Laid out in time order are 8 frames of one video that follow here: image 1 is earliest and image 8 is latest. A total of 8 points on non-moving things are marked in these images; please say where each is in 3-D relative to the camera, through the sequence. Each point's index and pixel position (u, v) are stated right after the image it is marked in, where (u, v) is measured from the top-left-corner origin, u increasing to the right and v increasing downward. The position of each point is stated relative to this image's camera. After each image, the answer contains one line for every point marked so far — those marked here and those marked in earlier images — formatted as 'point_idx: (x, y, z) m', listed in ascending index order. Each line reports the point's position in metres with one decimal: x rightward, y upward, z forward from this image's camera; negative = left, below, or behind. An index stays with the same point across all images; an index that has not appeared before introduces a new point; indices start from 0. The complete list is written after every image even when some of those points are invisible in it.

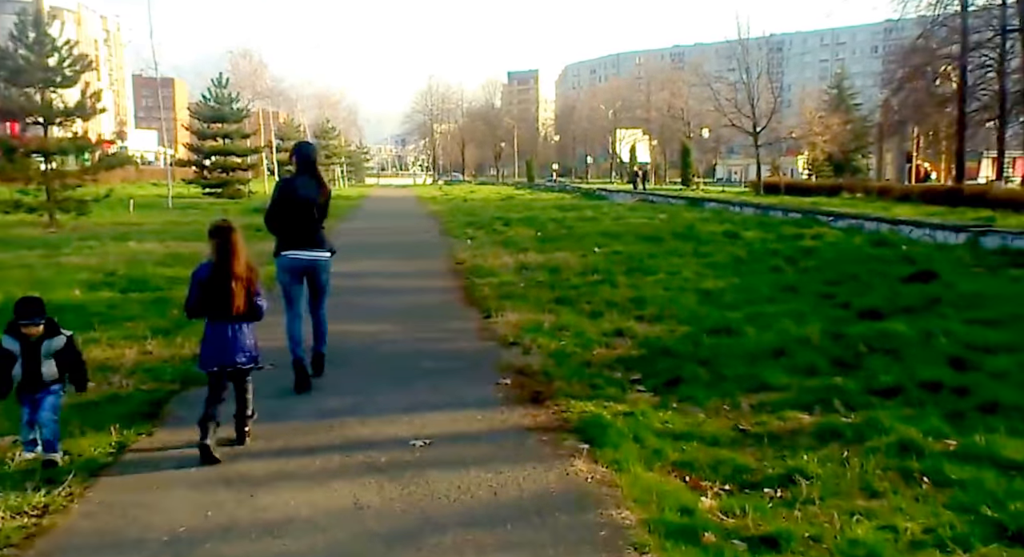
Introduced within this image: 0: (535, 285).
0: (+0.2, -0.1, +11.2) m
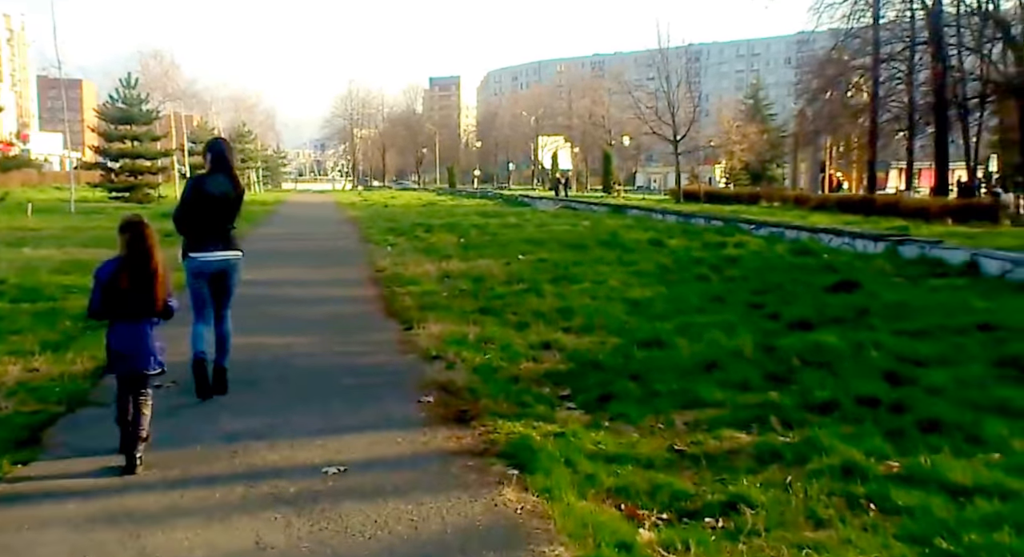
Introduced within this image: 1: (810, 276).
0: (-0.5, -0.2, +10.9) m
1: (+3.2, 0.0, +12.6) m
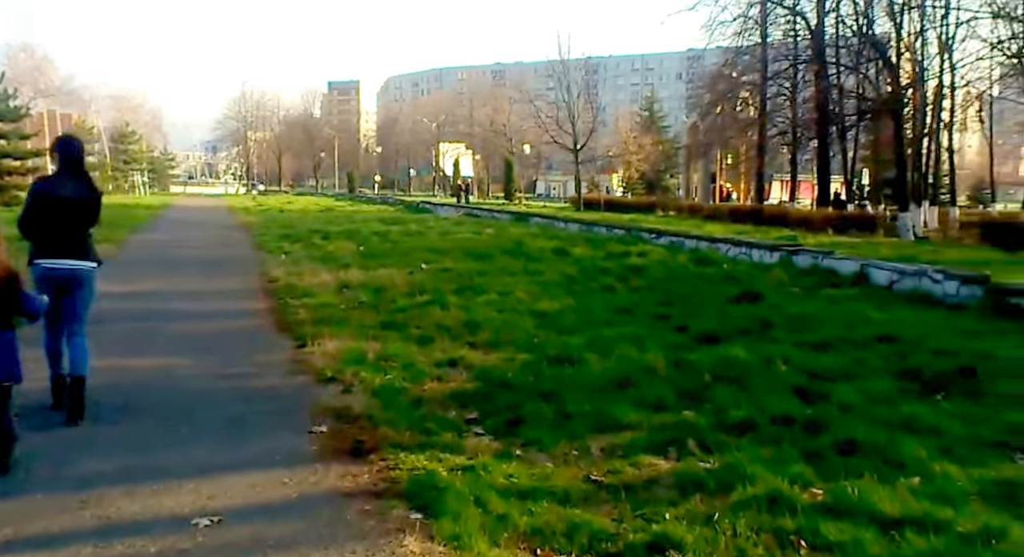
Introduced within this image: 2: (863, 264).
0: (-1.4, -0.3, +10.3) m
1: (+2.2, -0.1, +12.4) m
2: (+4.0, +0.2, +13.4) m
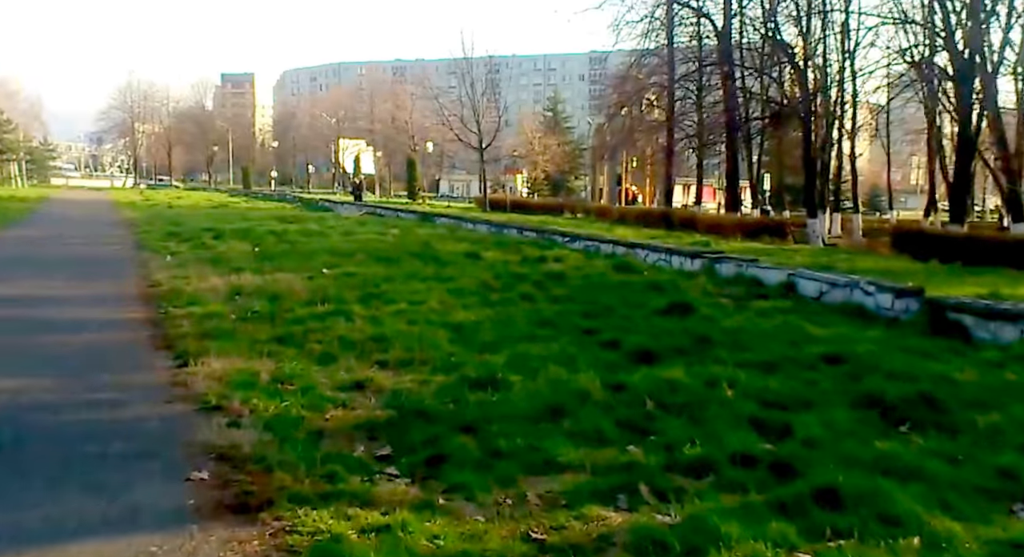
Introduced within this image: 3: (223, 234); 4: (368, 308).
0: (-2.0, -0.3, +9.3) m
1: (+1.3, -0.2, +11.7) m
2: (+3.0, +0.1, +12.9) m
3: (-4.8, +0.7, +19.7) m
4: (-1.2, -0.3, +10.2) m
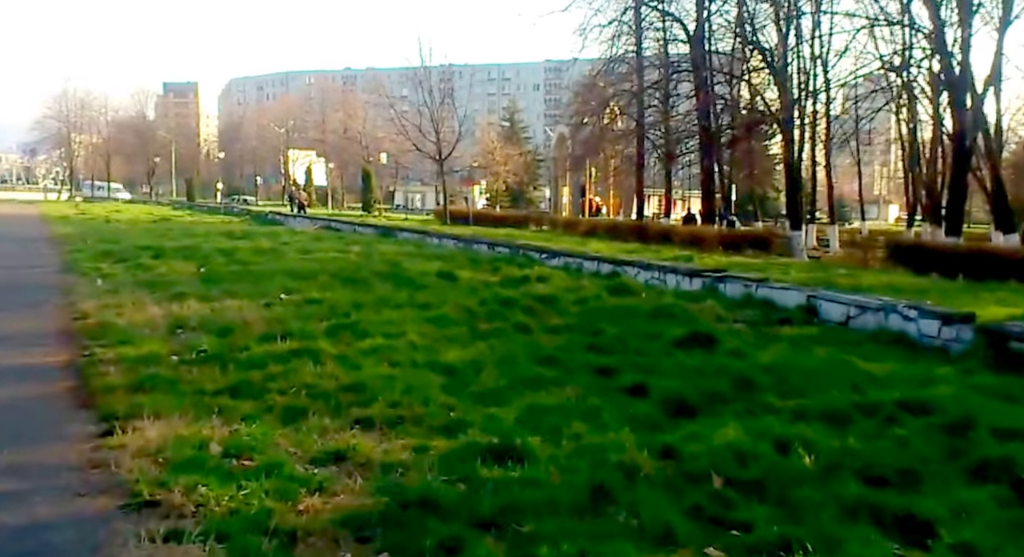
0: (-2.0, -0.5, +7.7) m
1: (+1.2, -0.4, +10.2) m
2: (+2.9, -0.2, +11.5) m
3: (-5.2, +0.4, +18.0) m
4: (-1.3, -0.5, +8.7) m
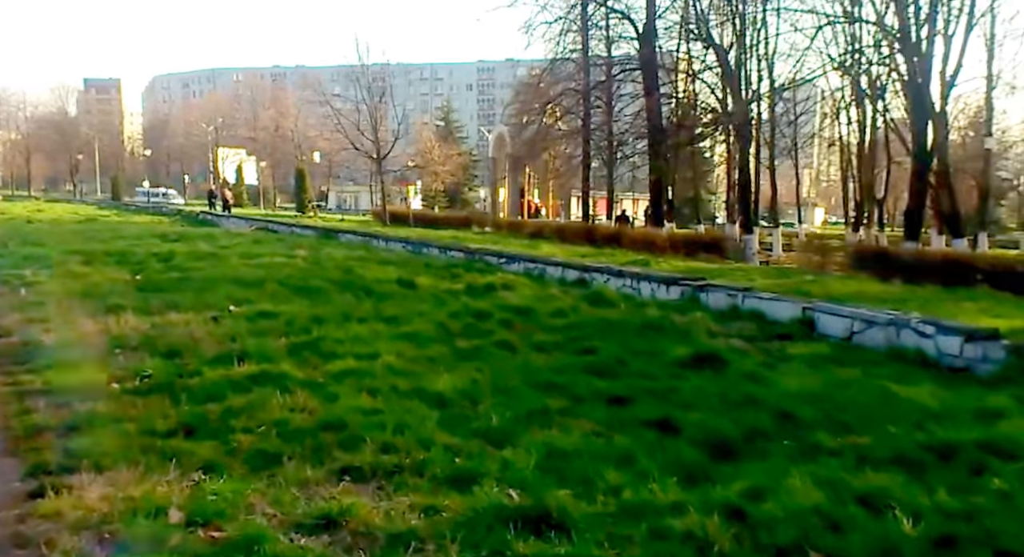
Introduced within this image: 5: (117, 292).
0: (-2.0, -0.6, +6.6) m
1: (+1.0, -0.5, +9.3) m
2: (+2.7, -0.3, +10.6) m
3: (-5.8, +0.3, +16.7) m
4: (-1.3, -0.6, +7.6) m
5: (-4.0, -0.1, +12.1) m
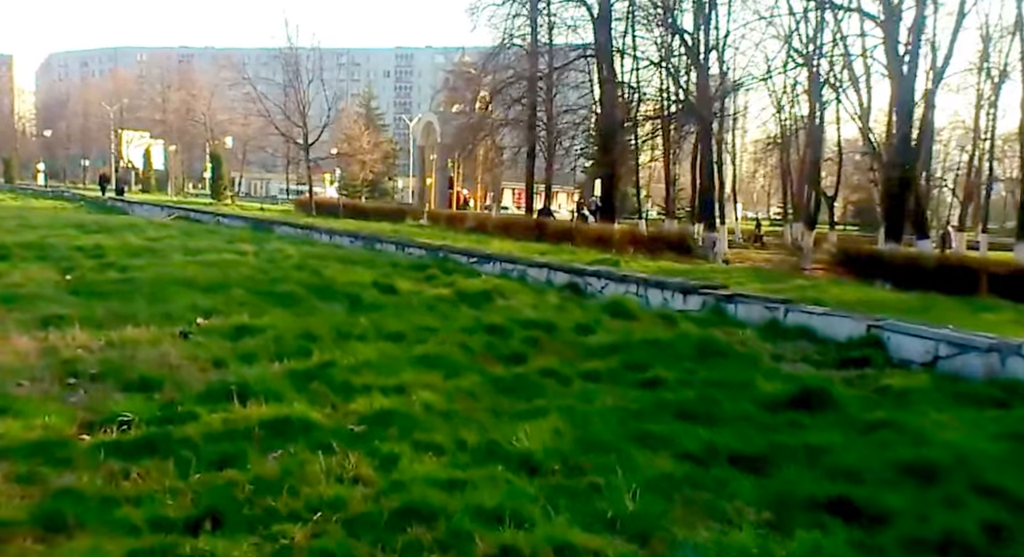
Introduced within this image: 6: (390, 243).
0: (-1.5, -0.7, +4.9) m
1: (+1.3, -0.6, +7.8) m
2: (+2.8, -0.4, +9.3) m
3: (-6.1, +0.3, +14.6) m
4: (-0.9, -0.7, +5.9) m
5: (-3.9, -0.1, +10.2) m
6: (-1.9, +0.6, +18.9) m
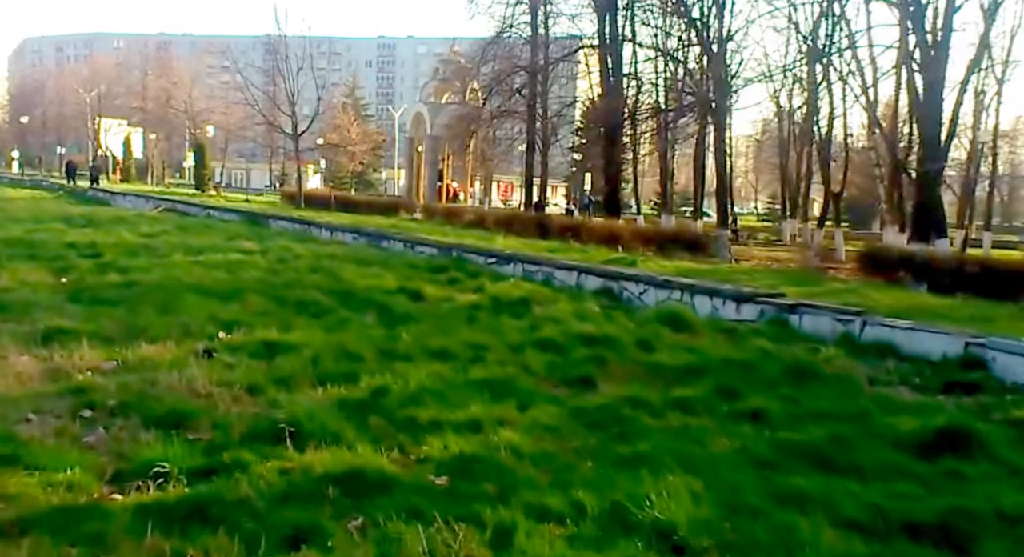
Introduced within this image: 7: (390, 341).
0: (-1.0, -0.8, +3.9) m
1: (+1.8, -0.7, +6.8) m
2: (+3.2, -0.5, +8.3) m
3: (-5.7, +0.3, +13.5) m
4: (-0.4, -0.8, +4.9) m
5: (-3.5, -0.2, +9.1) m
6: (-1.7, +0.6, +17.8) m
7: (-0.8, -0.4, +8.0) m
